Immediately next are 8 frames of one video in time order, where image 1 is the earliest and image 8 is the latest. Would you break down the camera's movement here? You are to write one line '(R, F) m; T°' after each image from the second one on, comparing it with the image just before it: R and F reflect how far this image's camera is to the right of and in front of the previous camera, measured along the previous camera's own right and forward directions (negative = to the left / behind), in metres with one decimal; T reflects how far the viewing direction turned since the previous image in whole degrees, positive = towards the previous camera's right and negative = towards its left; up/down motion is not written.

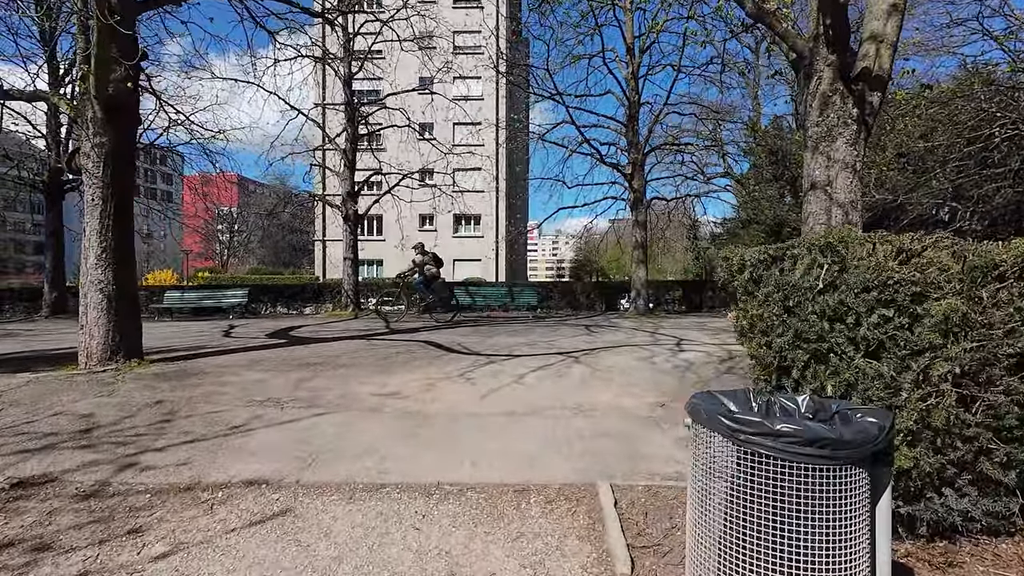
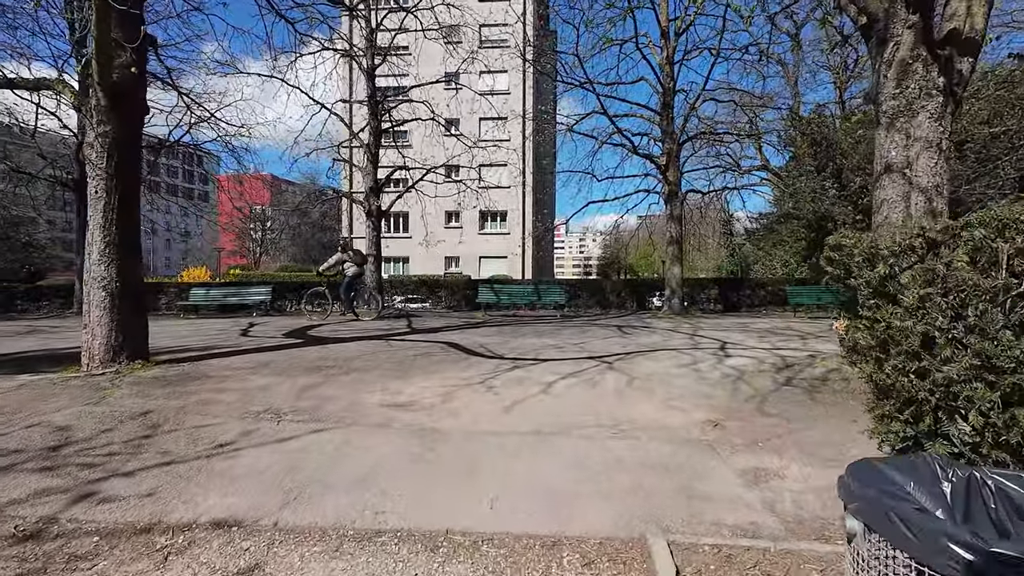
(0.0, +0.8) m; -3°
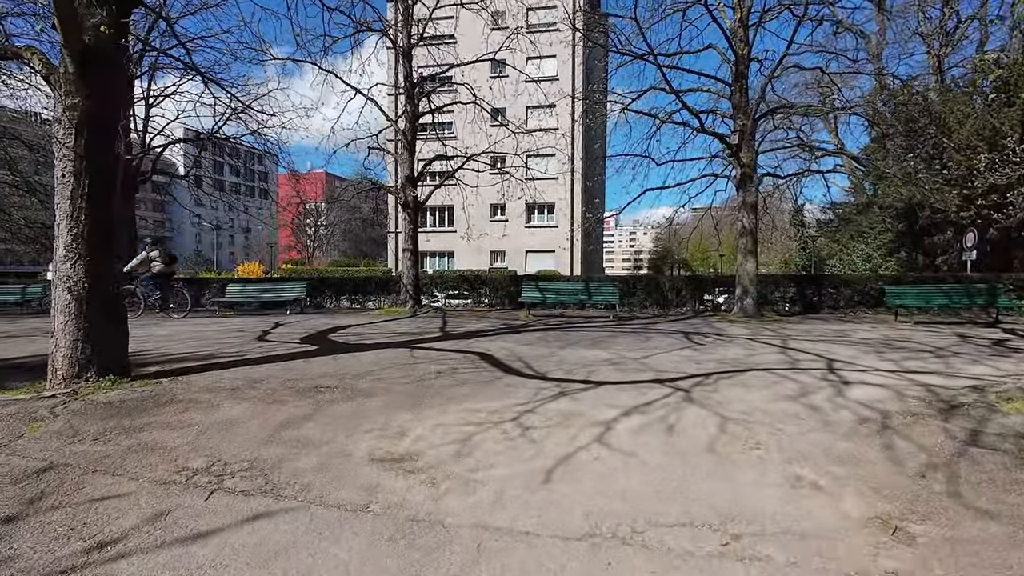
(0.0, +1.8) m; -6°
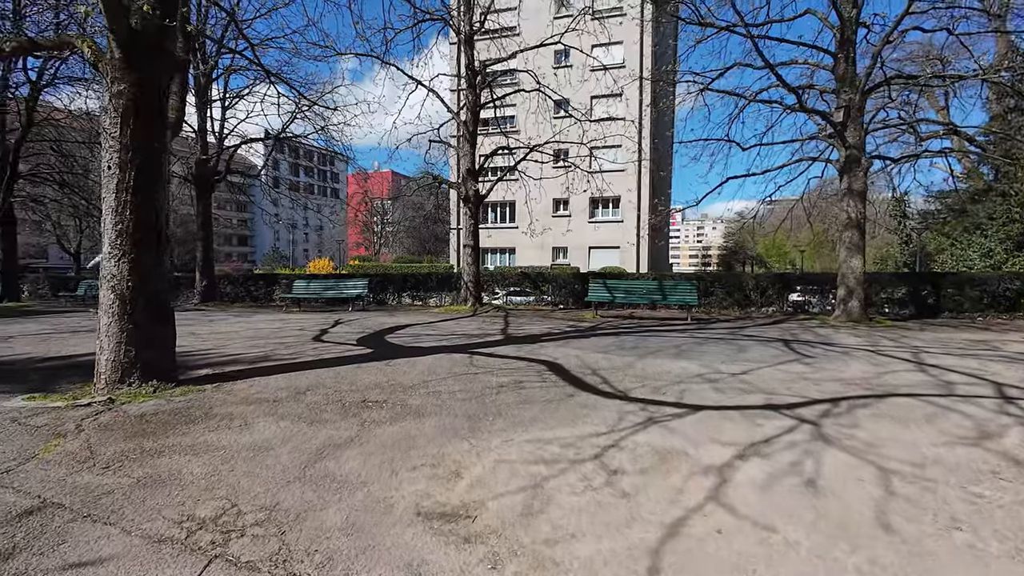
(-0.2, +1.0) m; -7°
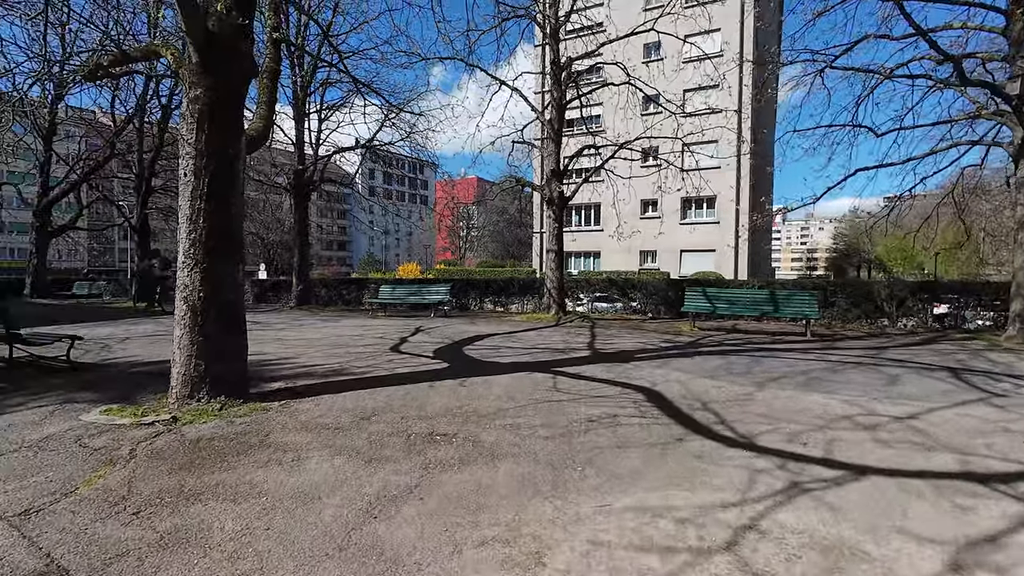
(-0.1, +0.9) m; -10°
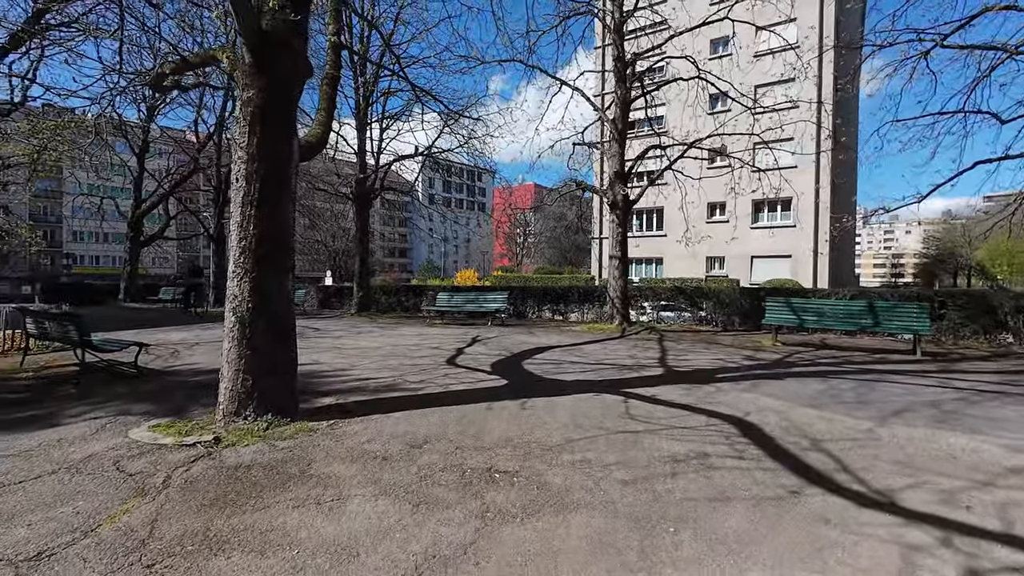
(-0.1, +0.7) m; -7°
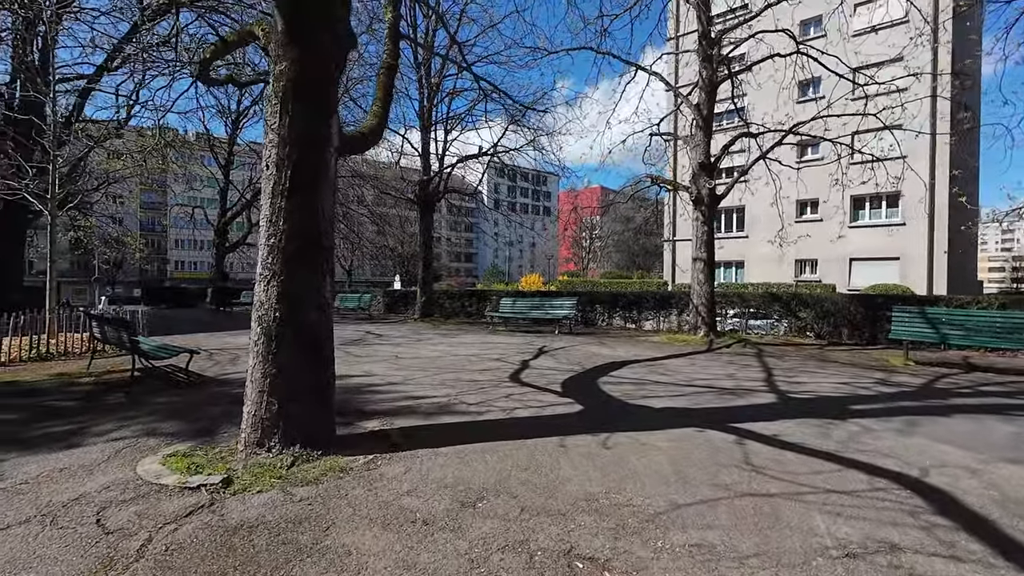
(-0.1, +1.2) m; -8°
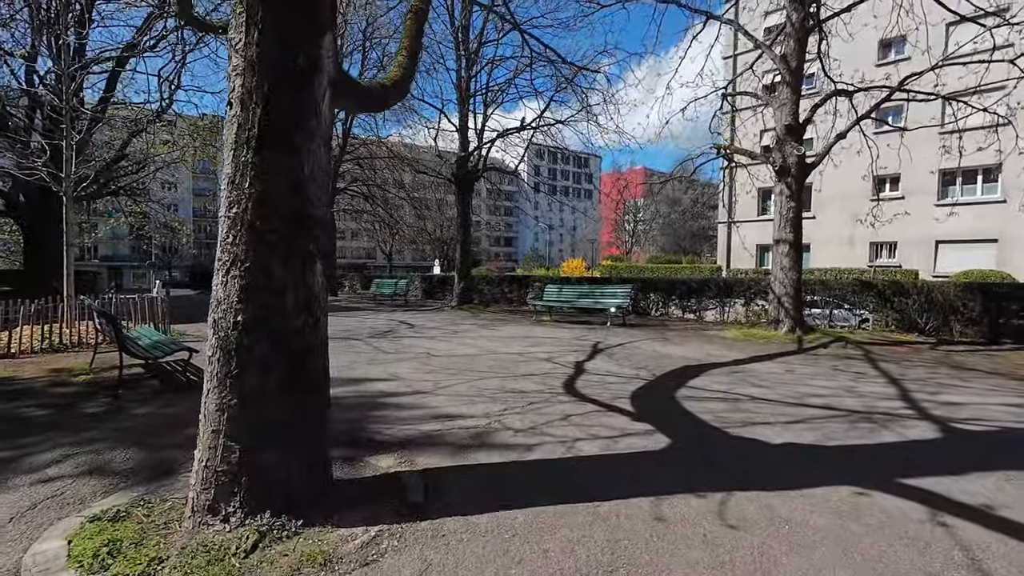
(-0.2, +1.6) m; -5°
